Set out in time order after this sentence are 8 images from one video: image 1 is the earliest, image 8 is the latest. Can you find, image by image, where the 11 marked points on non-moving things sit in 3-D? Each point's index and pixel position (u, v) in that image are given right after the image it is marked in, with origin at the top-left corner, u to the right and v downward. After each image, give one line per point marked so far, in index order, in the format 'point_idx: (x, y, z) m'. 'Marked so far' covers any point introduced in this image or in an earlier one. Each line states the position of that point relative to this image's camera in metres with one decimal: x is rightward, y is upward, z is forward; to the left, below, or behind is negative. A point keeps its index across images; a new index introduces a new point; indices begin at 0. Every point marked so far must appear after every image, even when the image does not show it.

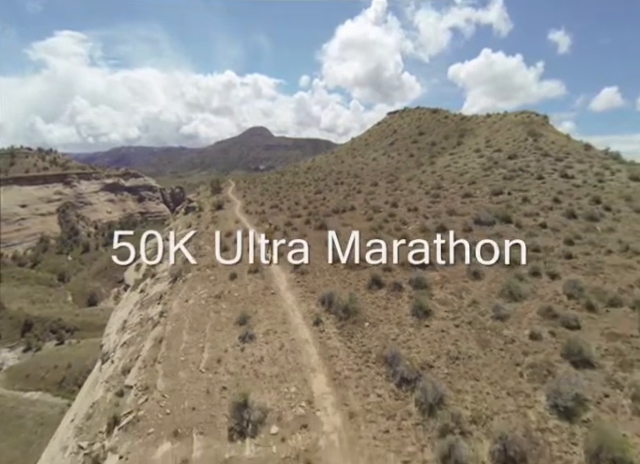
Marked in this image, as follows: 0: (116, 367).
0: (-8.6, -5.6, +15.4) m
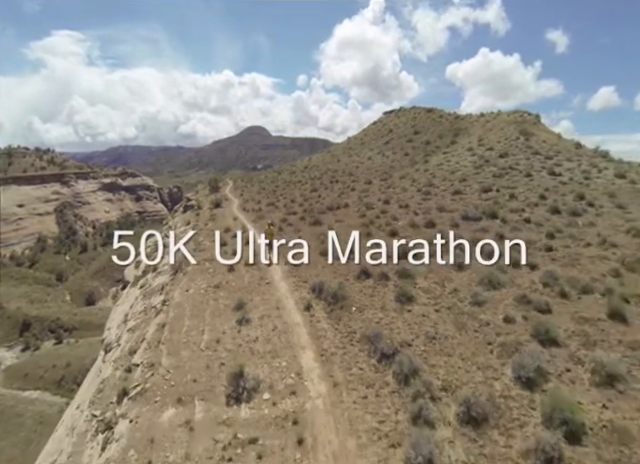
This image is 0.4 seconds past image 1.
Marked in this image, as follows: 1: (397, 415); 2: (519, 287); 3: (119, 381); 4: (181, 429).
0: (-9.0, -5.3, +16.5) m
1: (+2.0, -4.8, +9.2) m
2: (+9.7, -2.6, +16.8) m
3: (-7.5, -5.5, +13.5) m
4: (-3.7, -5.2, +9.7) m
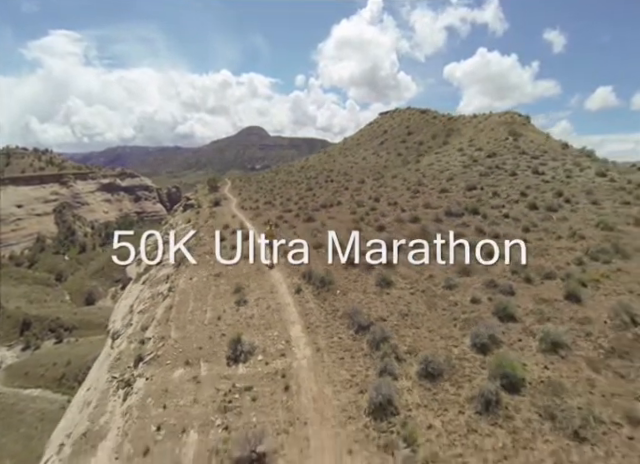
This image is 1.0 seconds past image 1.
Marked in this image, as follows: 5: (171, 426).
0: (-9.6, -5.0, +18.4) m
1: (+1.5, -4.4, +11.1) m
2: (+9.1, -2.2, +18.7) m
3: (-8.0, -5.1, +15.4) m
4: (-4.2, -4.8, +11.6) m
5: (-4.1, -5.3, +9.7) m
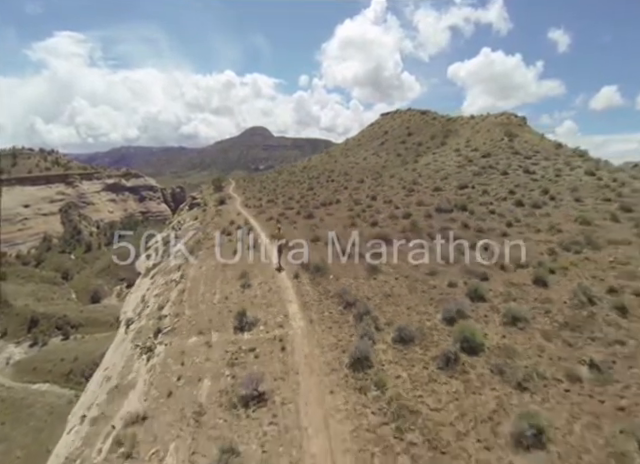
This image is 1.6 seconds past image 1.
0: (-9.8, -4.5, +20.6) m
1: (+1.2, -3.9, +13.2) m
2: (+8.9, -1.8, +20.7) m
3: (-8.3, -4.7, +17.6) m
4: (-4.5, -4.4, +13.7) m
5: (-4.4, -4.9, +11.9) m
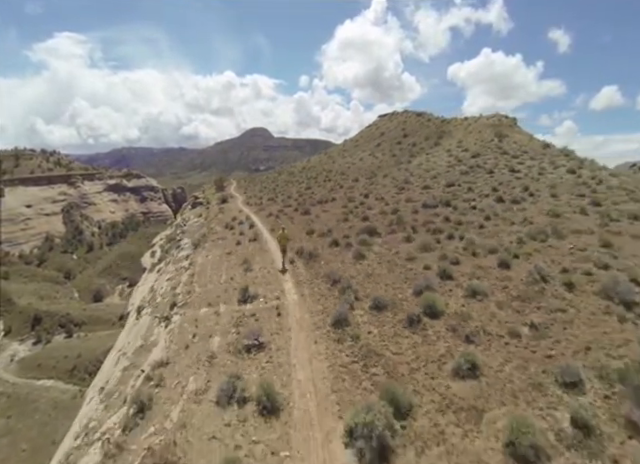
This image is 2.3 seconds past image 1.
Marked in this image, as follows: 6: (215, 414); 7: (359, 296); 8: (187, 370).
0: (-10.3, -3.9, +23.3) m
1: (+0.7, -3.3, +15.9) m
2: (+8.4, -1.2, +23.4) m
3: (-8.8, -4.1, +20.2) m
4: (-5.0, -3.8, +16.4) m
5: (-4.9, -4.3, +14.5) m
6: (-2.9, -5.1, +9.9) m
7: (+1.9, -3.1, +16.6) m
8: (-4.6, -4.8, +12.3) m
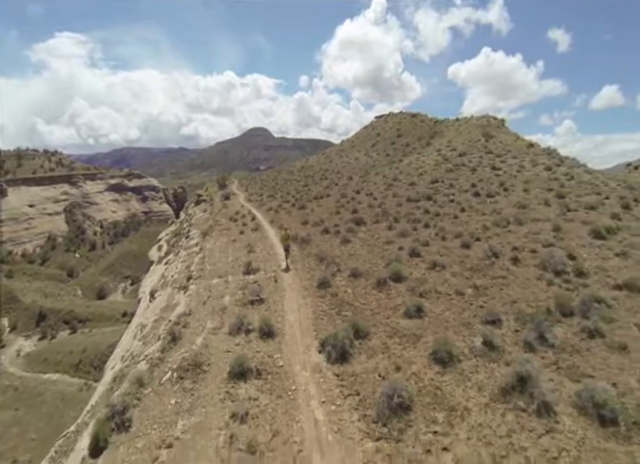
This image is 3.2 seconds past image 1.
0: (-10.9, -3.0, +27.1) m
1: (0.0, -2.4, +19.7) m
2: (+7.7, -0.3, +27.2) m
3: (-9.4, -3.1, +24.0) m
4: (-5.7, -2.9, +20.2) m
5: (-5.5, -3.3, +18.3) m
6: (-3.6, -4.2, +13.7) m
7: (+1.2, -2.2, +20.4) m
8: (-5.3, -3.9, +16.1) m
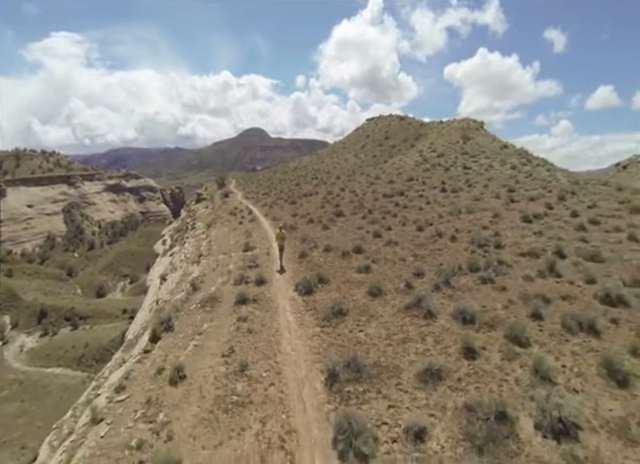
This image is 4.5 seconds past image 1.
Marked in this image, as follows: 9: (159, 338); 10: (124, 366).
0: (-12.4, -1.9, +33.0) m
1: (-1.4, -1.2, +25.7) m
2: (+6.3, +0.9, +33.3) m
3: (-10.9, -2.0, +30.0) m
4: (-7.0, -1.7, +26.2) m
5: (-6.9, -2.2, +24.3) m
6: (-4.9, -3.0, +19.7) m
7: (-0.2, -1.0, +26.4) m
8: (-6.6, -2.8, +22.1) m
9: (-7.1, -4.7, +15.4) m
10: (-8.0, -5.5, +14.5) m
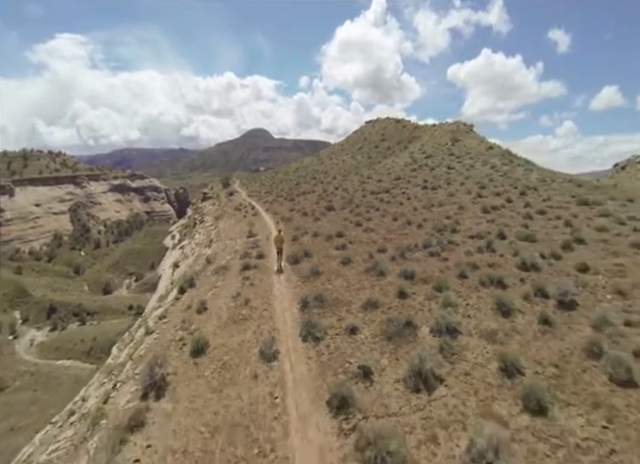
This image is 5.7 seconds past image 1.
0: (-13.3, -0.8, +38.8) m
1: (-2.4, -0.2, +31.4) m
2: (+5.3, +1.9, +38.9) m
3: (-11.8, -0.9, +35.7) m
4: (-8.1, -0.7, +31.9) m
5: (-7.9, -1.1, +30.0) m
6: (-6.0, -1.9, +25.4) m
7: (-1.2, 0.0, +32.1) m
8: (-7.7, -1.7, +27.8) m
9: (-8.2, -3.6, +21.2) m
10: (-9.1, -4.4, +20.2) m
